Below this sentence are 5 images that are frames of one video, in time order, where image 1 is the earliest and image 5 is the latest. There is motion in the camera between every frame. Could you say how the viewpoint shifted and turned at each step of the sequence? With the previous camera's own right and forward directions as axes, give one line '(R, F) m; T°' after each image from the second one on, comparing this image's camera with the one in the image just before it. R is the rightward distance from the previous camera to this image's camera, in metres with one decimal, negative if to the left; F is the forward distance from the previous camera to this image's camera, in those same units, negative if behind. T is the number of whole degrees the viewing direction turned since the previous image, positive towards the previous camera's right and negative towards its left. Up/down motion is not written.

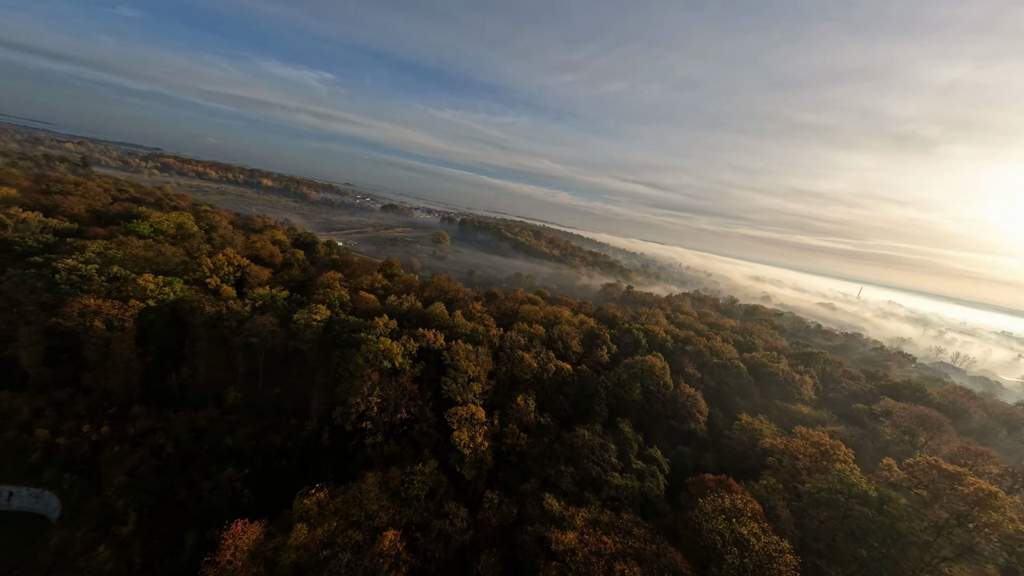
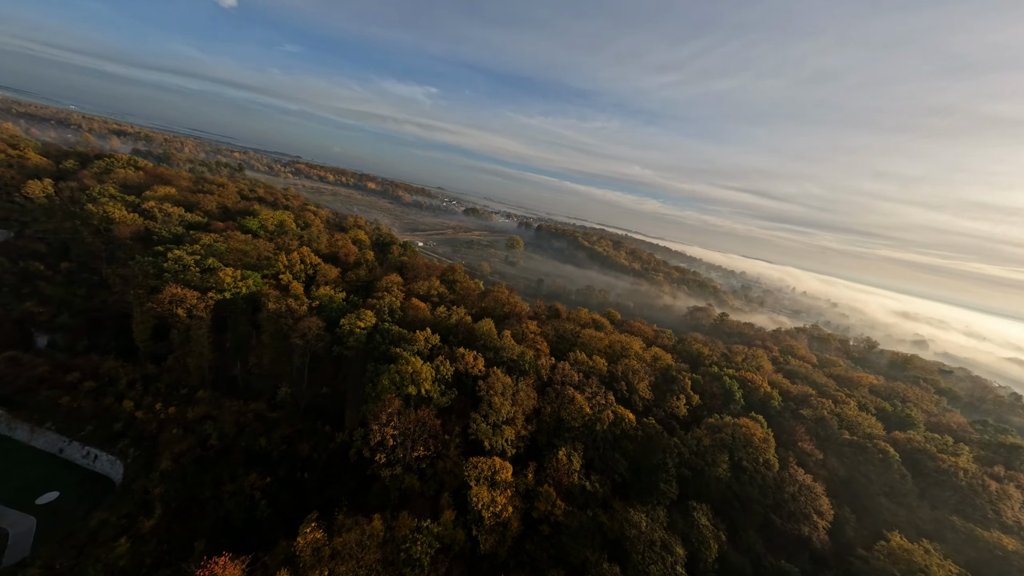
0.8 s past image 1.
(+1.8, +5.4) m; -13°
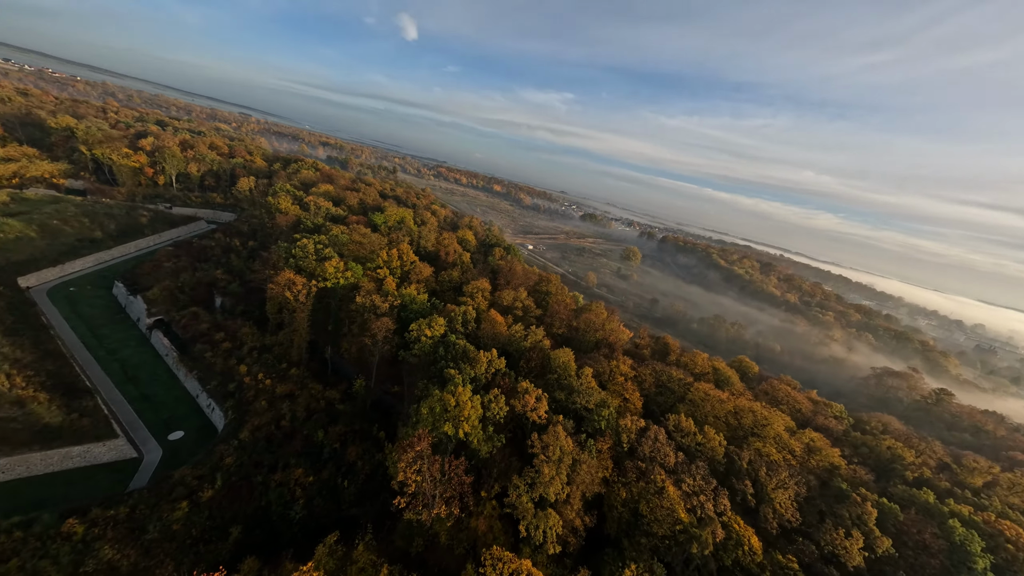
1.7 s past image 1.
(+2.1, +6.6) m; -19°
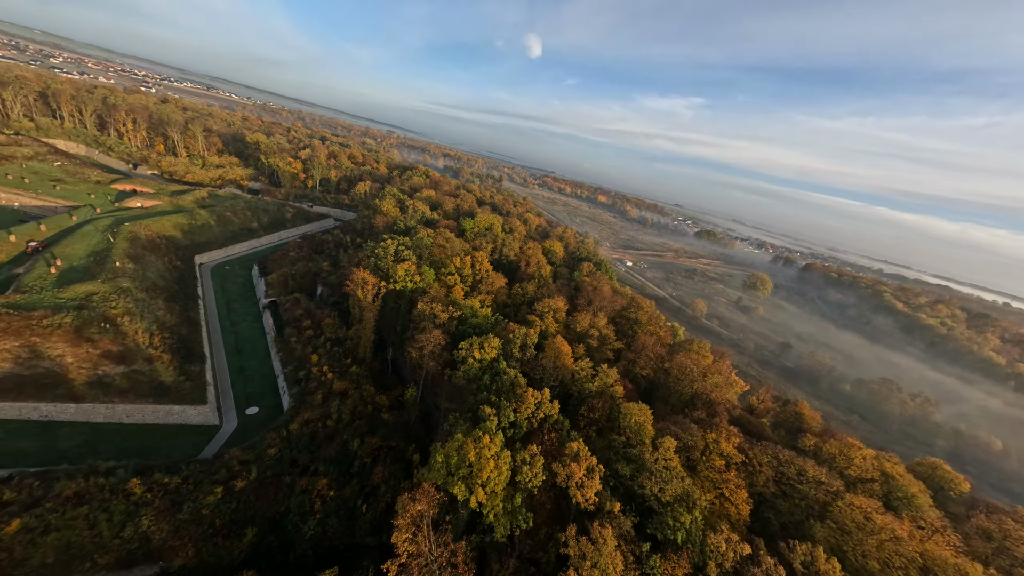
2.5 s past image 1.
(+2.2, +5.7) m; -17°
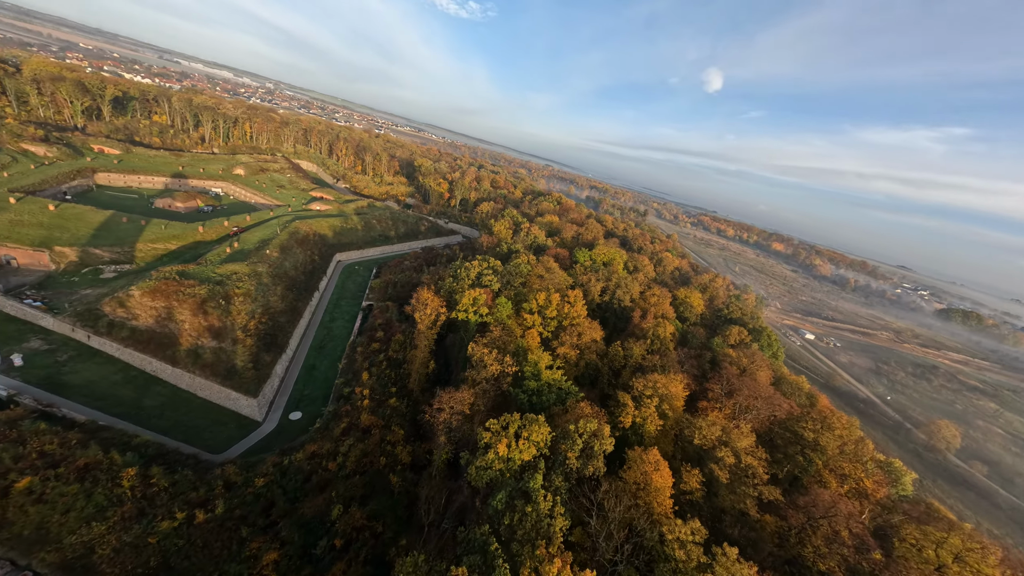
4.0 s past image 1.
(+3.2, +10.7) m; -23°
